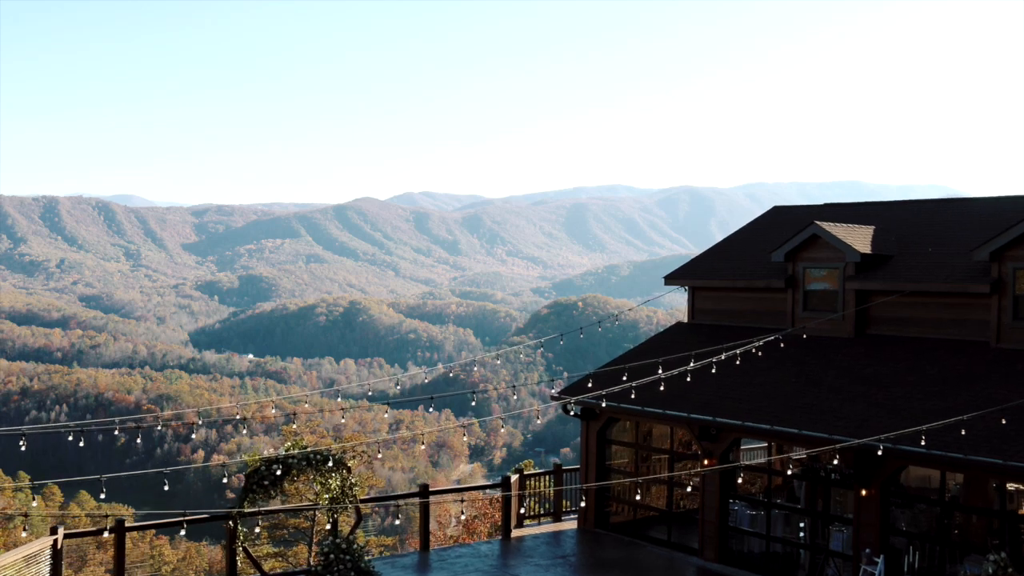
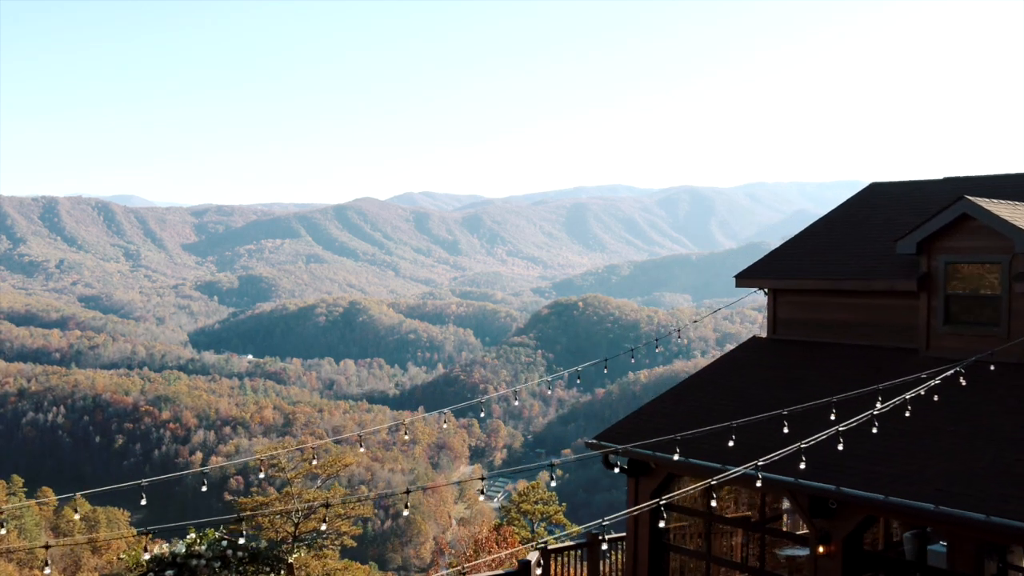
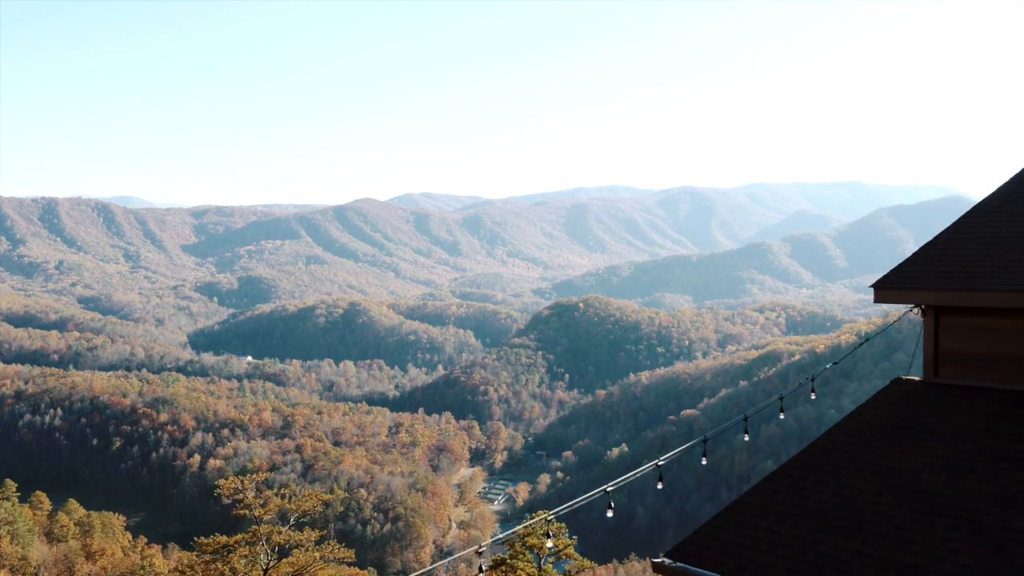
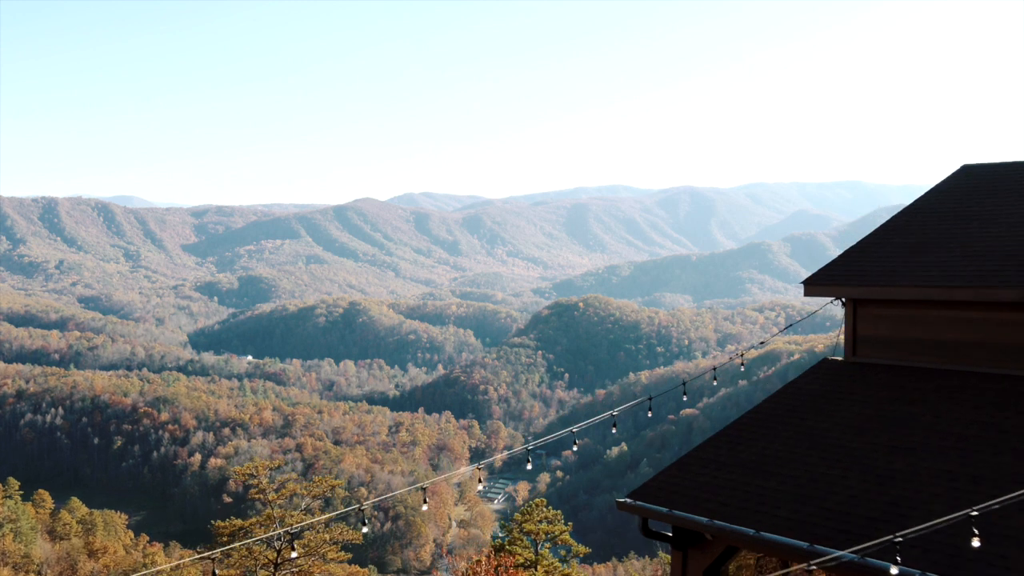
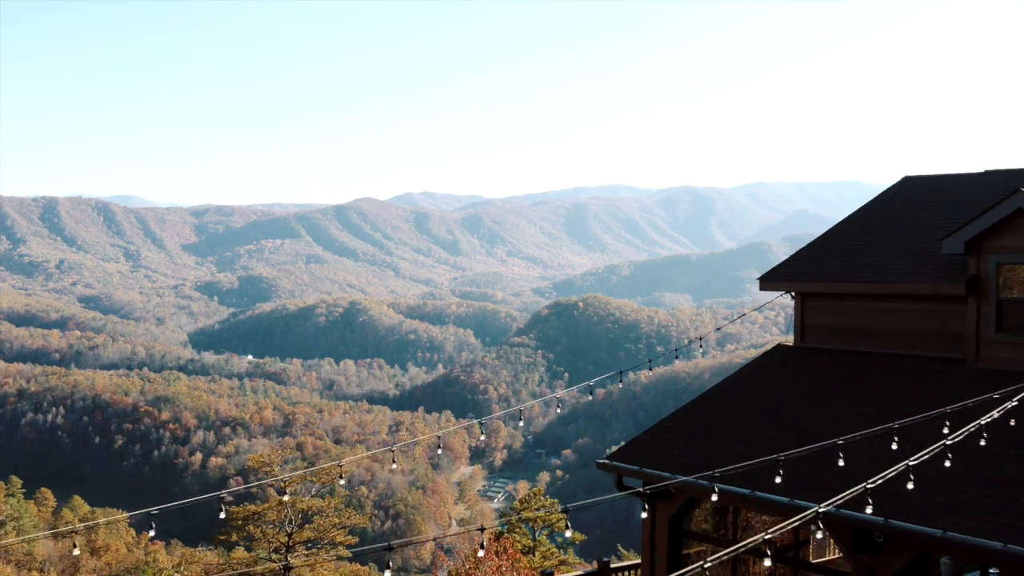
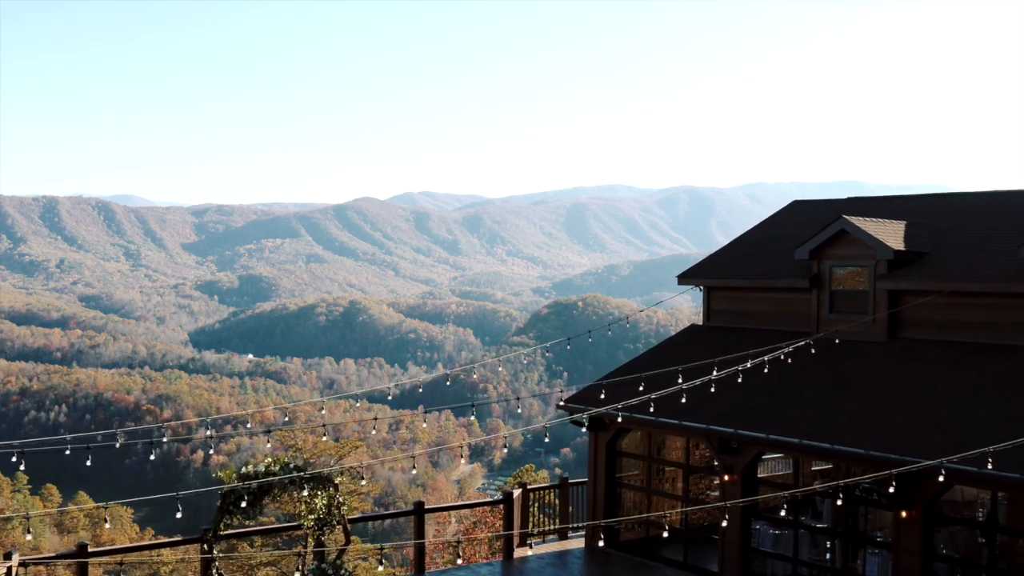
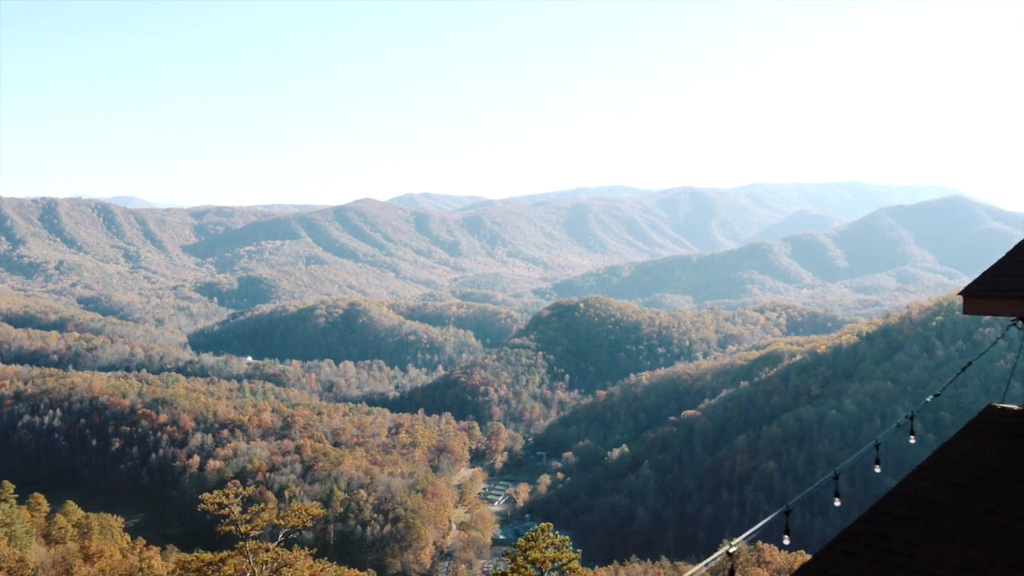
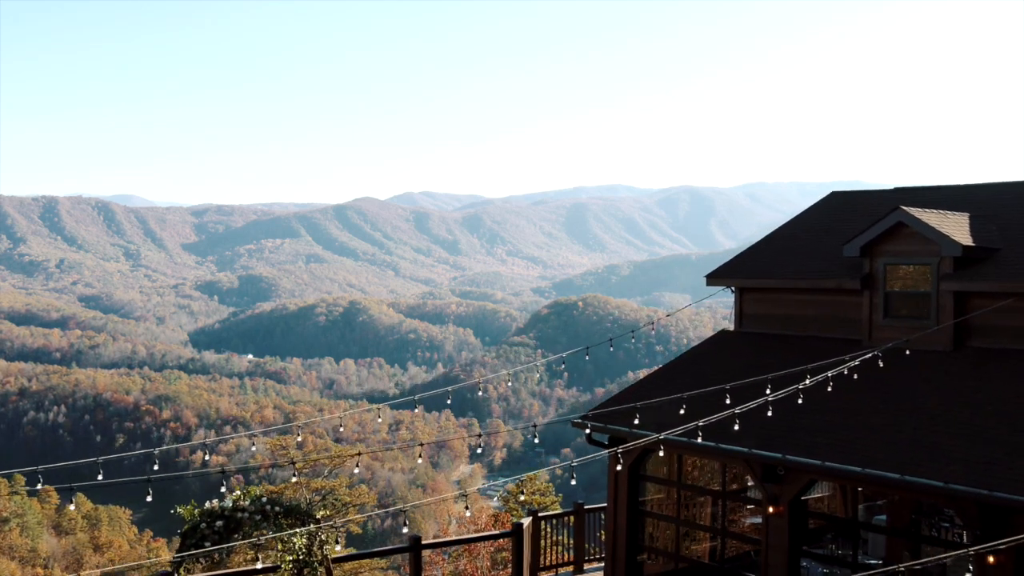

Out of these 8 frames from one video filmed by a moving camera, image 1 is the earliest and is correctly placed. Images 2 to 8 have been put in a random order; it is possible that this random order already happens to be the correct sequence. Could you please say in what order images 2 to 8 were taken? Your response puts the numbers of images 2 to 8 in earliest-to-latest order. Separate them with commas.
6, 8, 2, 5, 4, 3, 7
